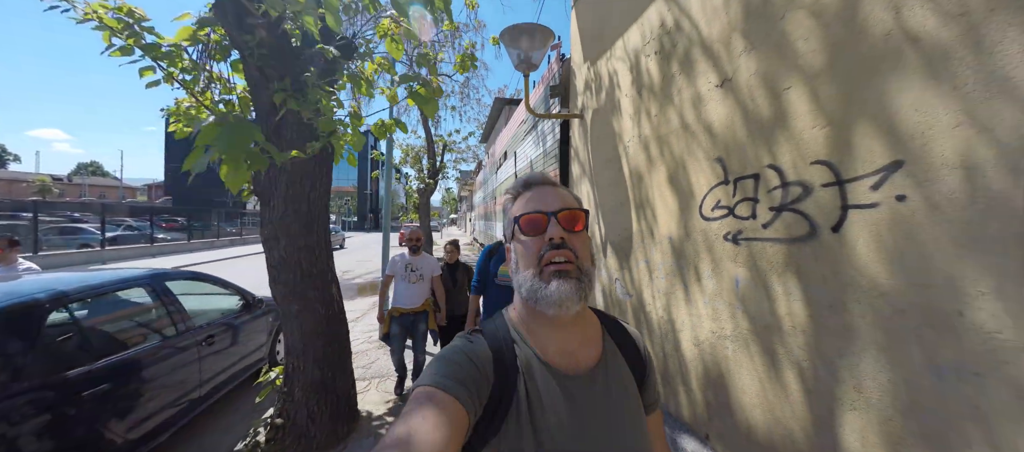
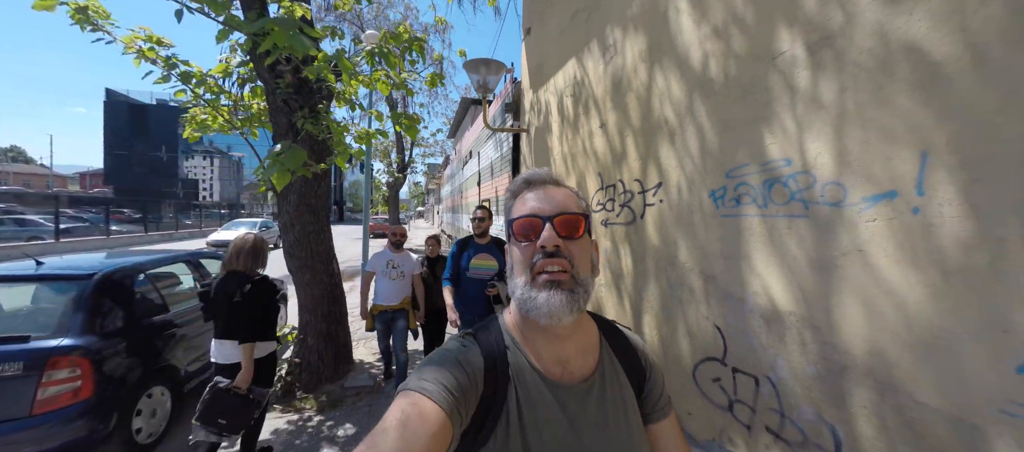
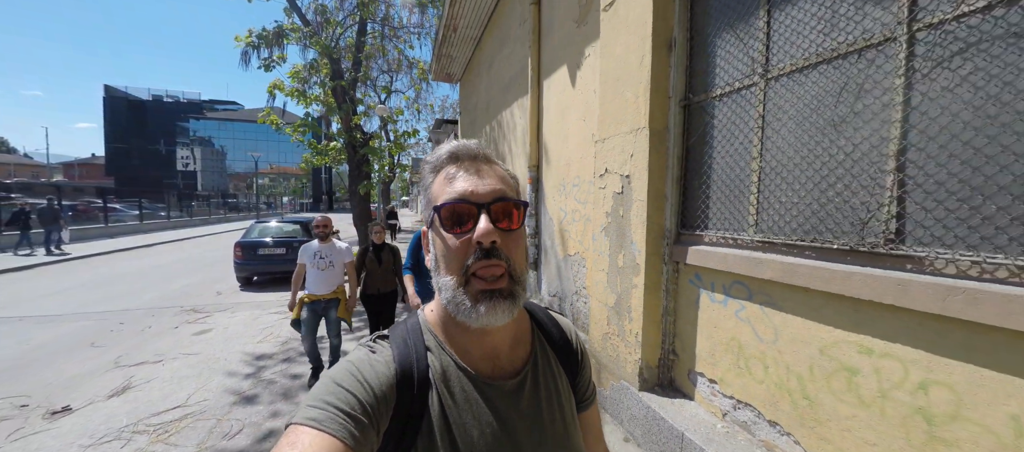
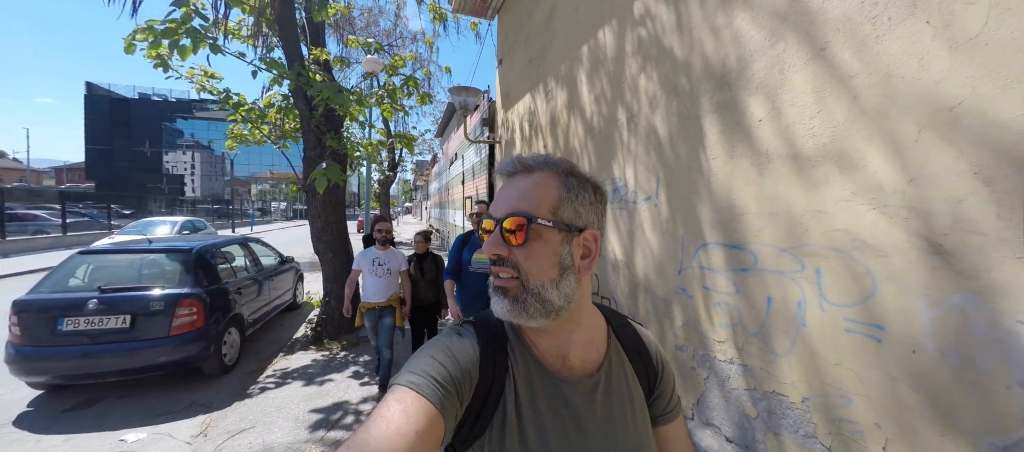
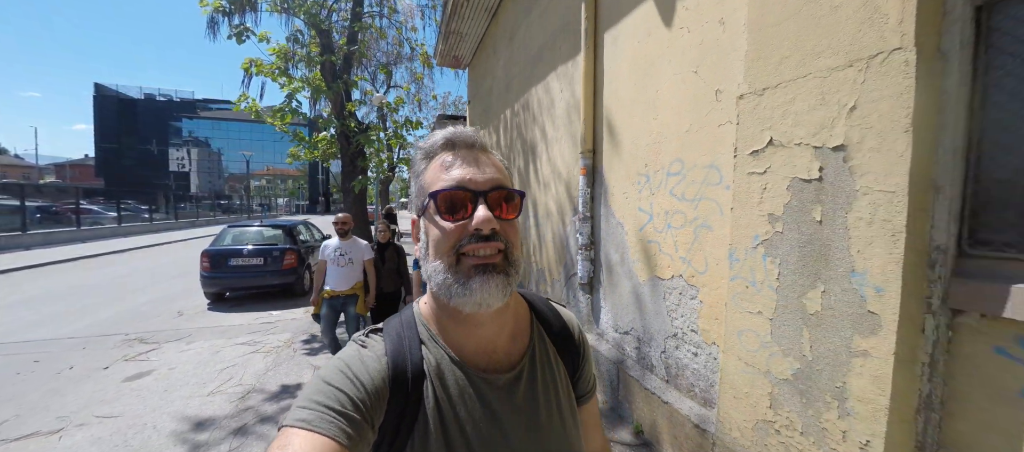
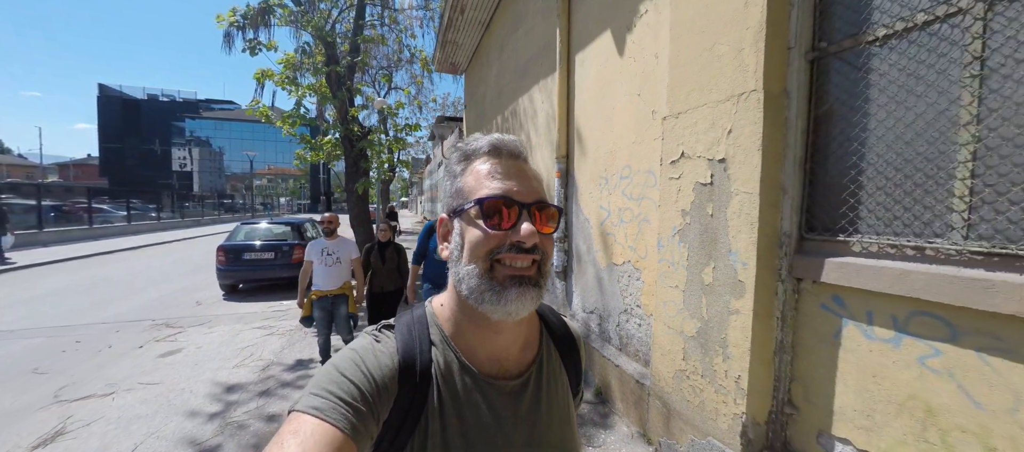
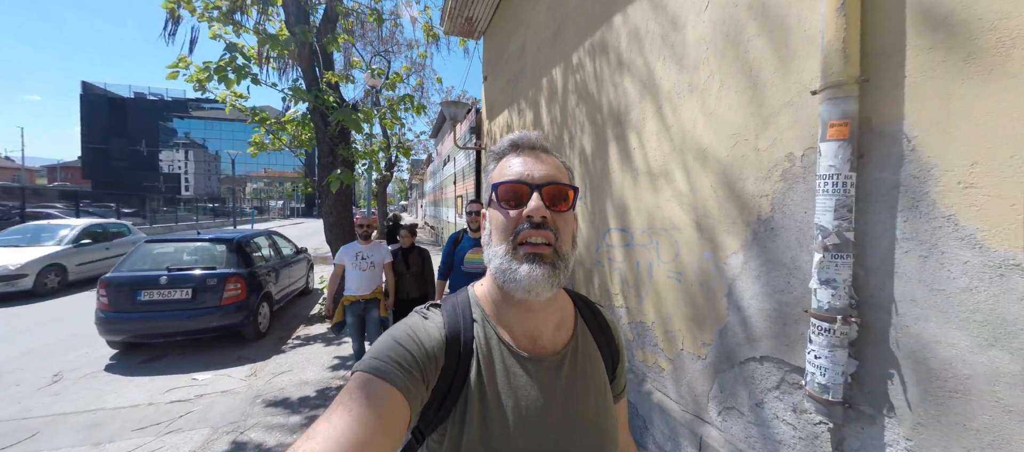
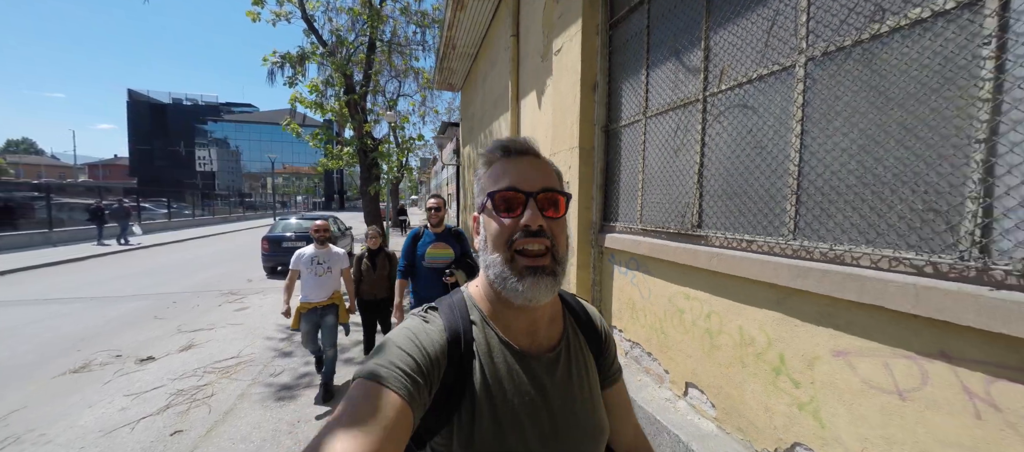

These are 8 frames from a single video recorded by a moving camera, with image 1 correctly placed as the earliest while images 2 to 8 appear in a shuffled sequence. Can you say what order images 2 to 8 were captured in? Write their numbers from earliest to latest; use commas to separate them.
2, 4, 7, 5, 6, 3, 8
